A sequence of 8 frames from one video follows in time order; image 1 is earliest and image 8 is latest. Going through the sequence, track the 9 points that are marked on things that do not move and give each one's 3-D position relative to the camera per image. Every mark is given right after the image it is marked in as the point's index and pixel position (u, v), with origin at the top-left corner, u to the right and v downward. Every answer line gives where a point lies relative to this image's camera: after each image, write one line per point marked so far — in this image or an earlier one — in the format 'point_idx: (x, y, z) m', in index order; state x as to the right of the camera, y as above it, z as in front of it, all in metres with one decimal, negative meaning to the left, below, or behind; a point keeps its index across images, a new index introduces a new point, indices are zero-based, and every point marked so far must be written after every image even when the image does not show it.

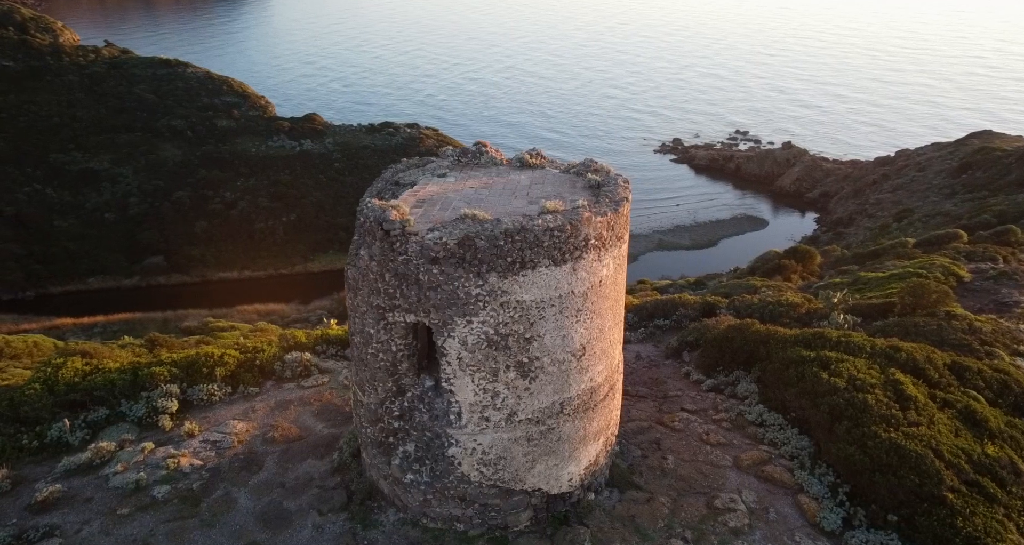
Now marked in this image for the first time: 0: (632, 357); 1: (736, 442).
0: (+2.3, -1.5, +13.3) m
1: (+3.0, -2.3, +9.7) m
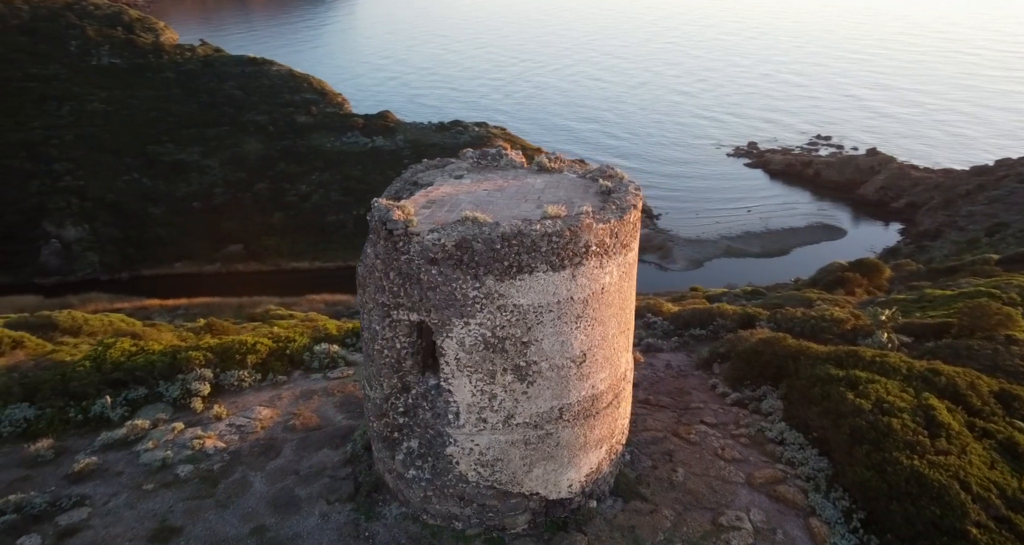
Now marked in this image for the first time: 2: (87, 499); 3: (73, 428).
0: (+2.8, -1.7, +13.1) m
1: (+3.1, -2.4, +9.4) m
2: (-5.3, -2.8, +9.0) m
3: (-6.3, -2.2, +10.4) m
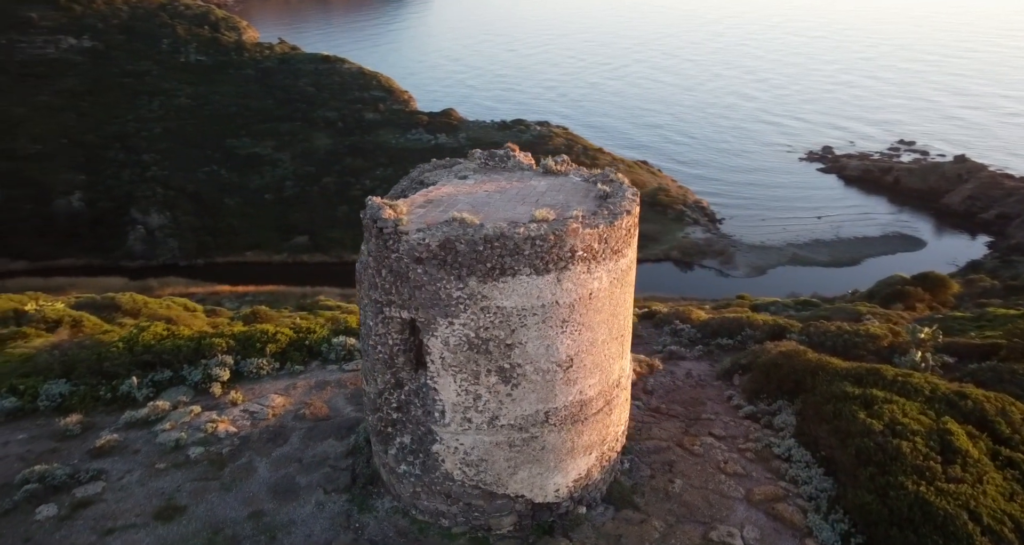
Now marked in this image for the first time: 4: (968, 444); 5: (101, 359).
0: (+3.1, -1.8, +12.8) m
1: (+3.1, -2.6, +9.2) m
2: (-5.4, -2.6, +9.5) m
3: (-6.2, -2.0, +11.0) m
4: (+5.6, -2.1, +8.9) m
5: (-6.7, -1.4, +11.7) m
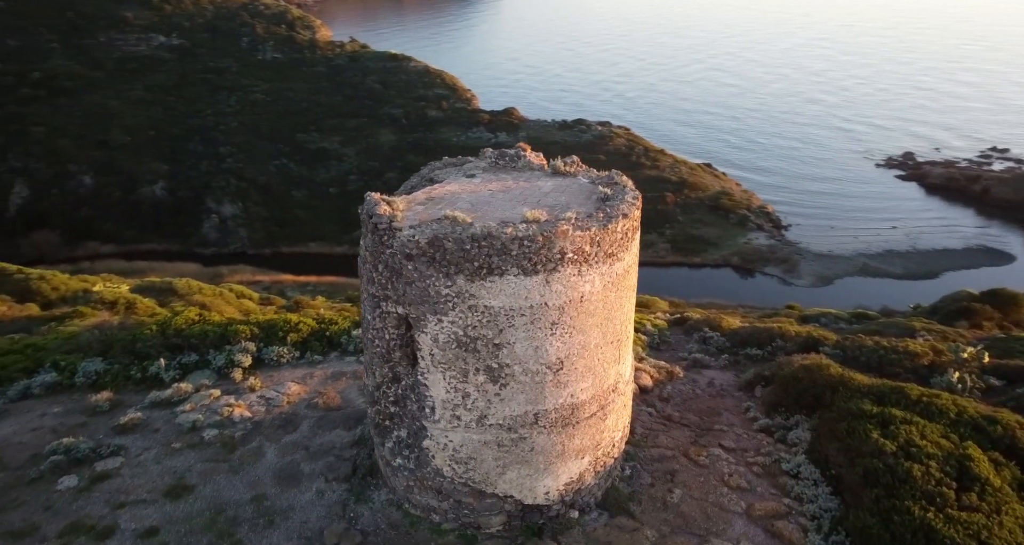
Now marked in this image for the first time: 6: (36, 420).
0: (+3.4, -1.9, +12.6) m
1: (+3.0, -2.7, +8.9) m
2: (-5.4, -2.4, +9.9) m
3: (-6.1, -1.8, +11.5) m
4: (+5.6, -2.3, +8.4) m
5: (-6.4, -1.1, +12.3) m
6: (-7.2, -2.2, +10.9) m
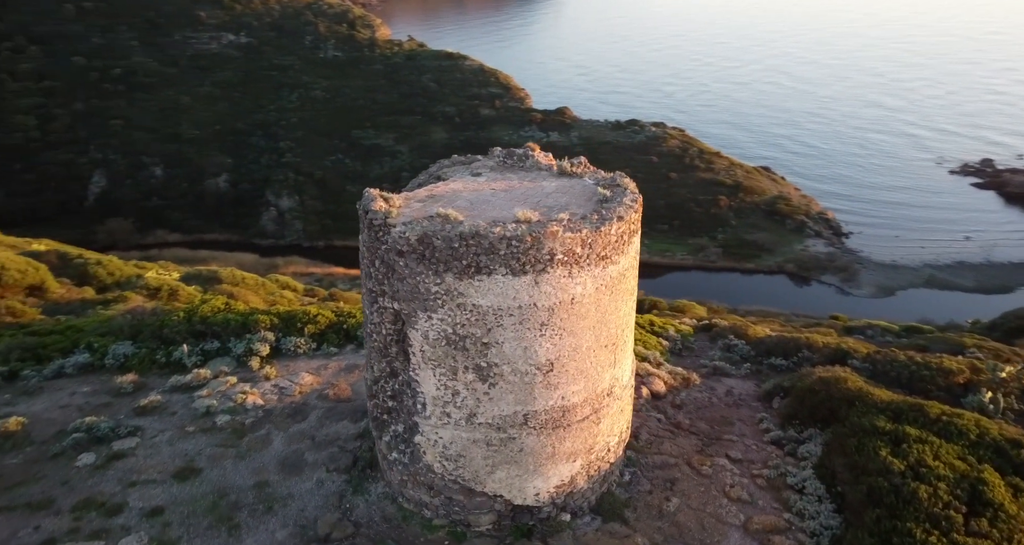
0: (+3.6, -2.0, +12.3) m
1: (+3.0, -2.8, +8.7) m
2: (-5.3, -2.3, +10.3) m
3: (-5.9, -1.6, +11.9) m
4: (+5.5, -2.5, +8.0) m
5: (-6.2, -0.9, +12.7) m
6: (-7.1, -2.0, +11.4) m
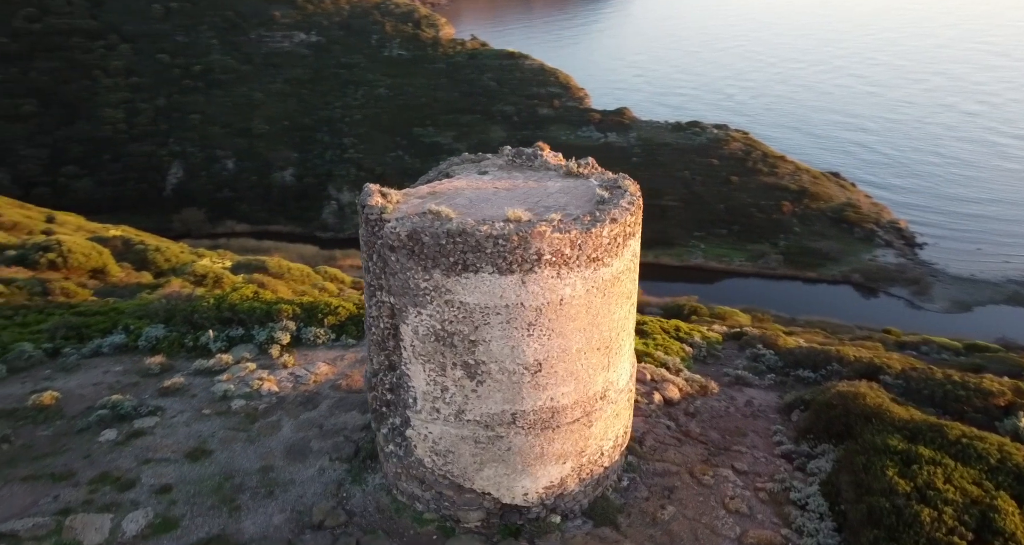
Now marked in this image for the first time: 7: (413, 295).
0: (+3.8, -2.1, +12.0) m
1: (+2.9, -2.9, +8.5) m
2: (-5.2, -2.1, +10.7) m
3: (-5.6, -1.4, +12.4) m
4: (+5.3, -2.7, +7.5) m
5: (-5.9, -0.7, +13.2) m
6: (-6.9, -1.7, +12.0) m
7: (-1.0, -0.2, +7.2) m
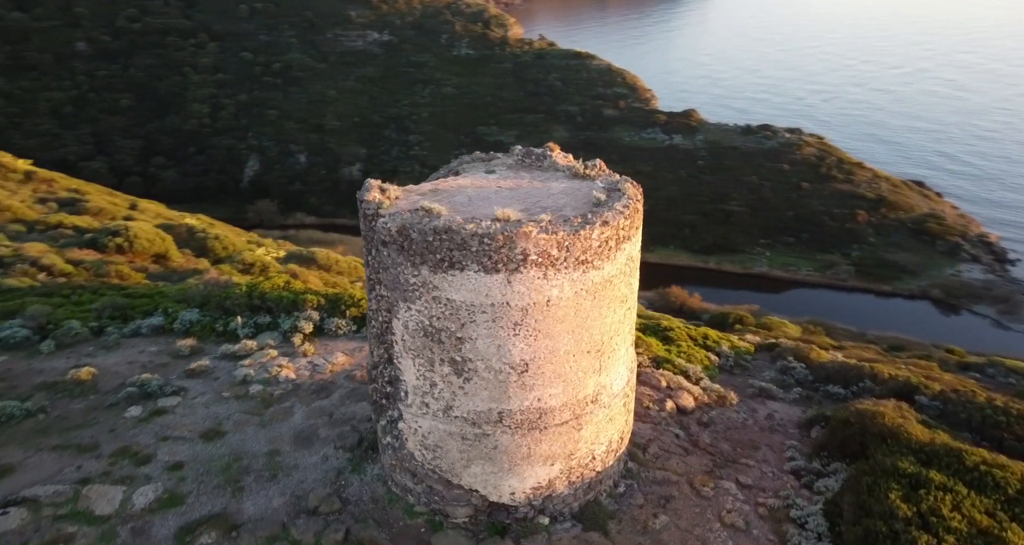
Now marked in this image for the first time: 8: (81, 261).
0: (+4.0, -2.3, +11.7) m
1: (+2.8, -3.0, +8.2) m
2: (-5.1, -1.8, +11.2) m
3: (-5.3, -1.1, +12.9) m
4: (+5.1, -2.9, +7.1) m
5: (-5.4, -0.5, +13.7) m
6: (-6.6, -1.4, +12.6) m
7: (-1.1, -0.2, +7.3) m
8: (-11.6, +0.3, +19.3) m
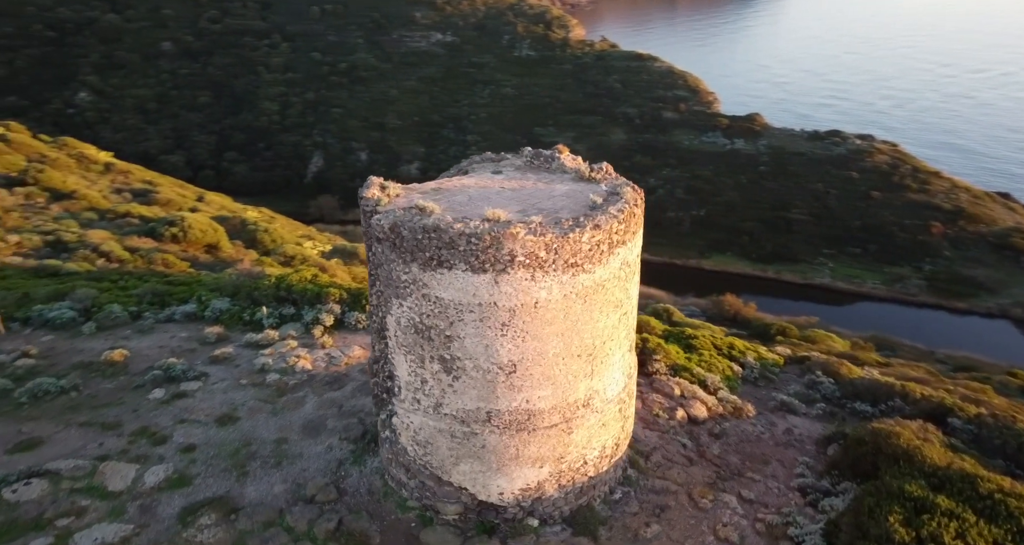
0: (+4.2, -2.4, +11.4) m
1: (+2.6, -3.1, +8.0) m
2: (-4.9, -1.7, +11.6) m
3: (-5.0, -1.0, +13.3) m
4: (+4.9, -3.0, +6.7) m
5: (-5.0, -0.3, +14.1) m
6: (-6.3, -1.2, +13.1) m
7: (-1.2, -0.1, +7.4) m
8: (-10.6, +0.7, +20.2) m
